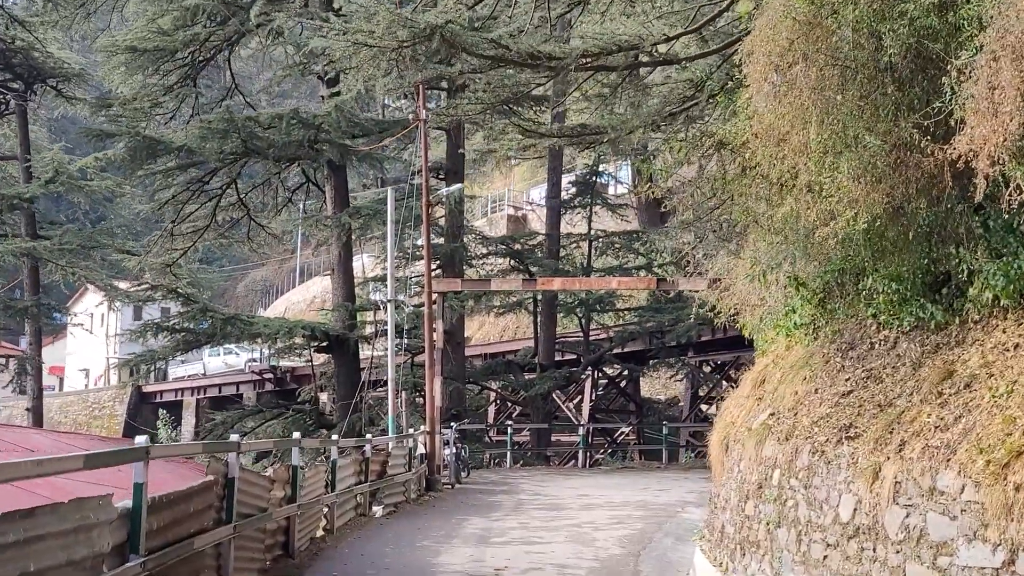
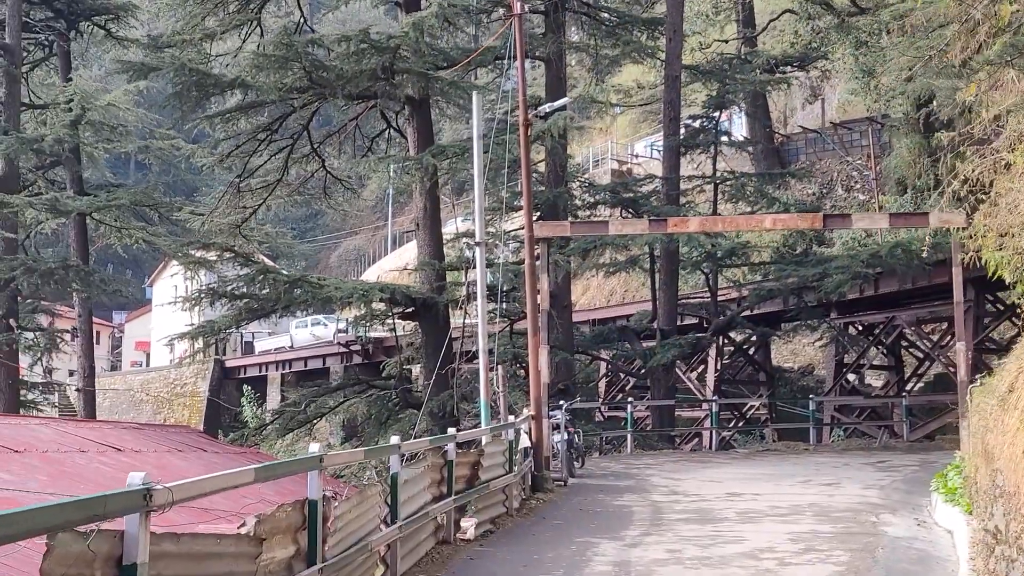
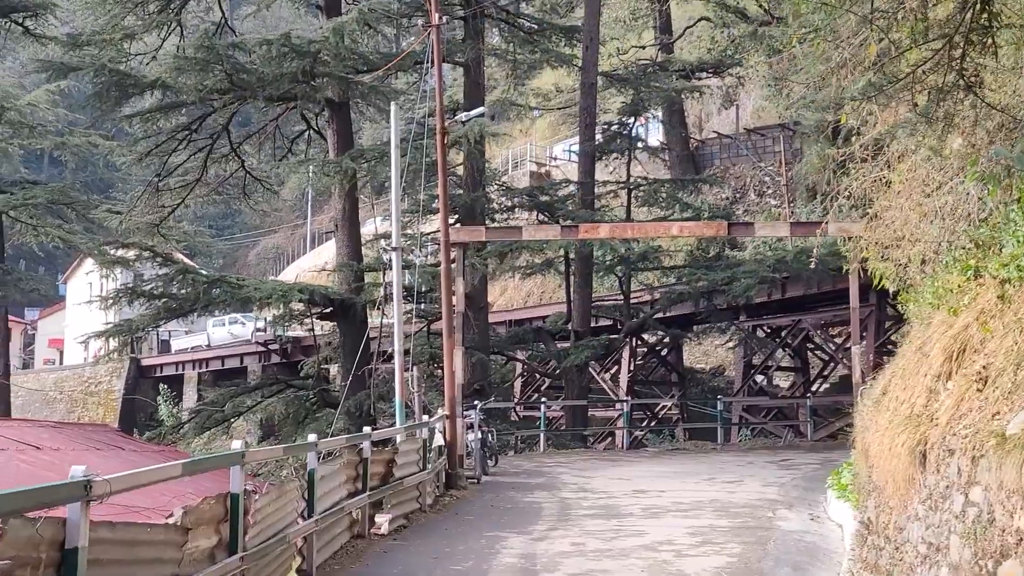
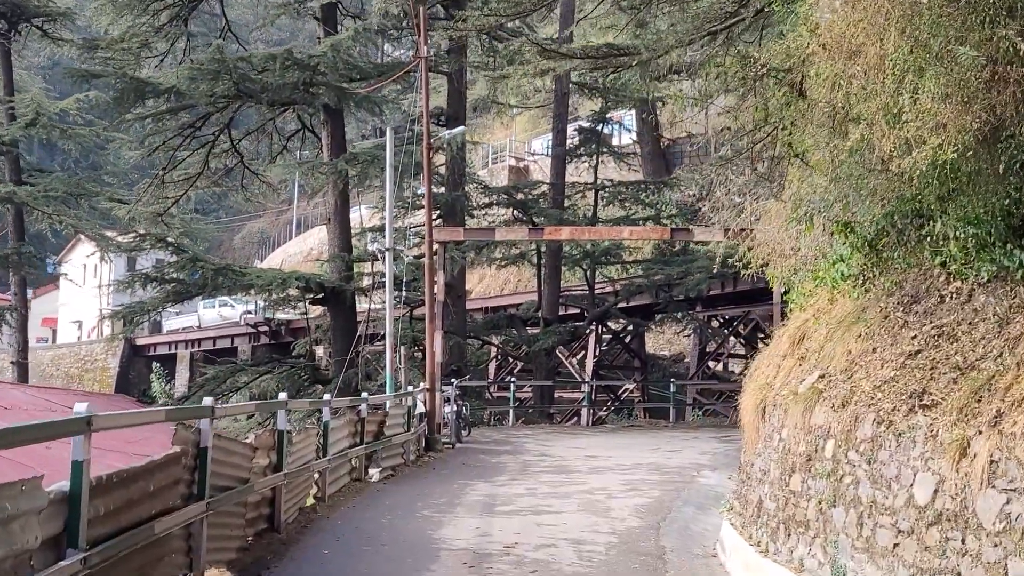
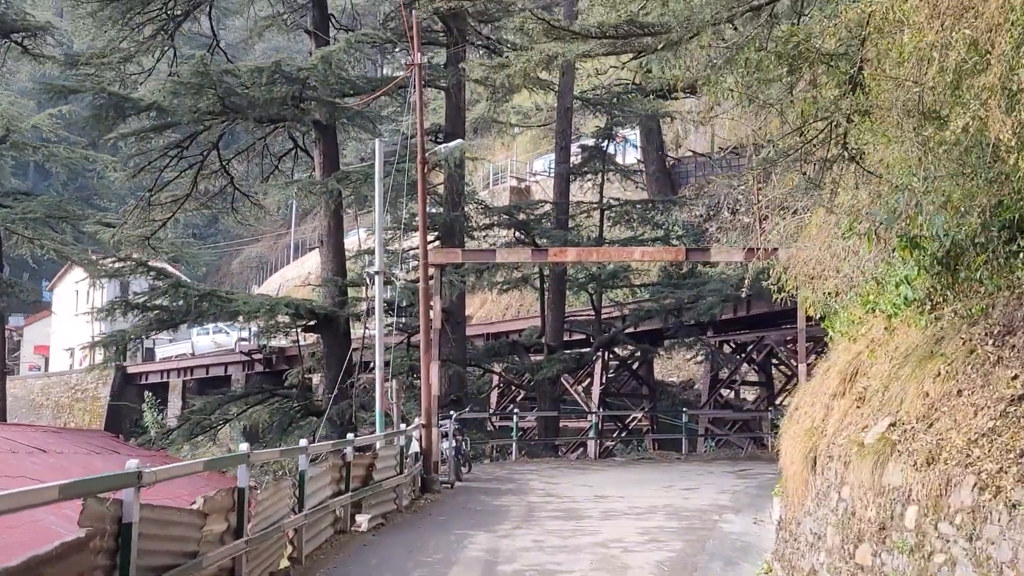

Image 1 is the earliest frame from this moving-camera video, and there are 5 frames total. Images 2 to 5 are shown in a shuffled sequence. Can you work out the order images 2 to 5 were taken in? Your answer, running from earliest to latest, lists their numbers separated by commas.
4, 5, 3, 2
